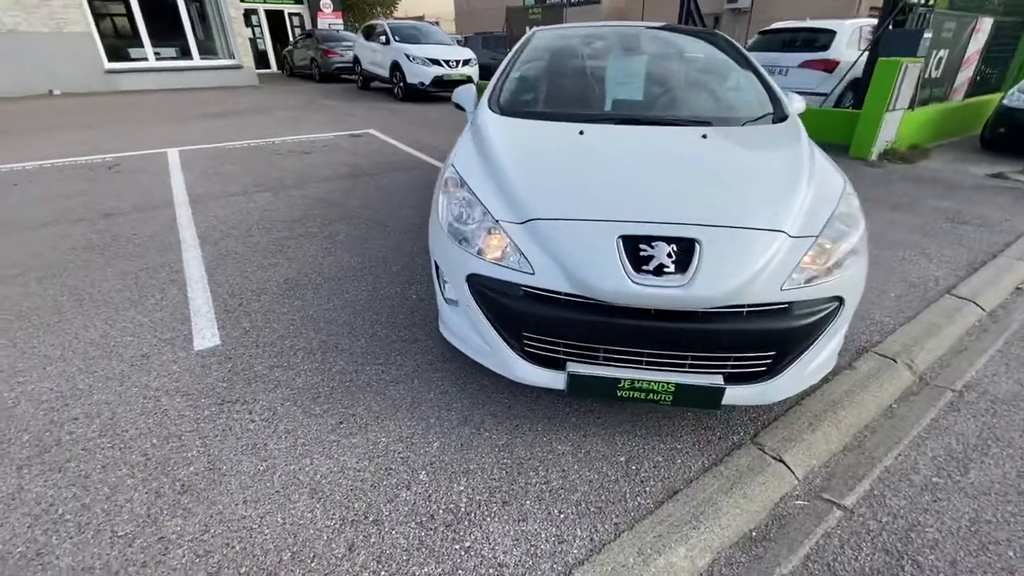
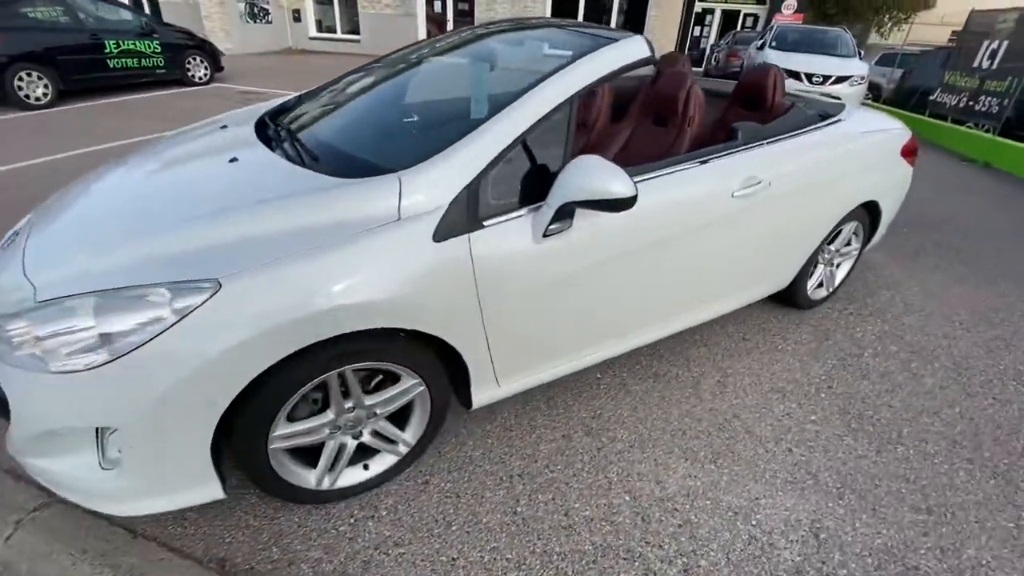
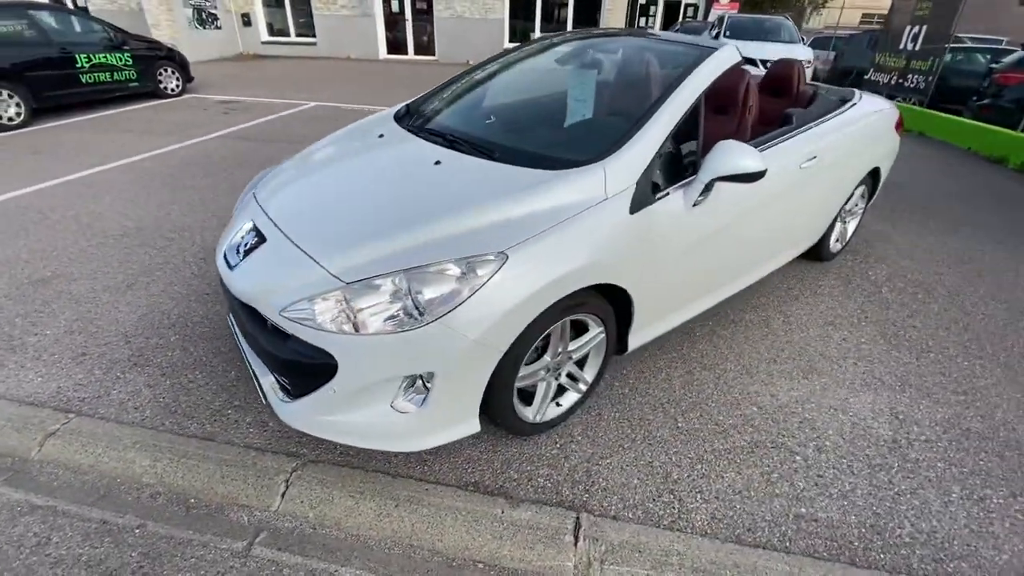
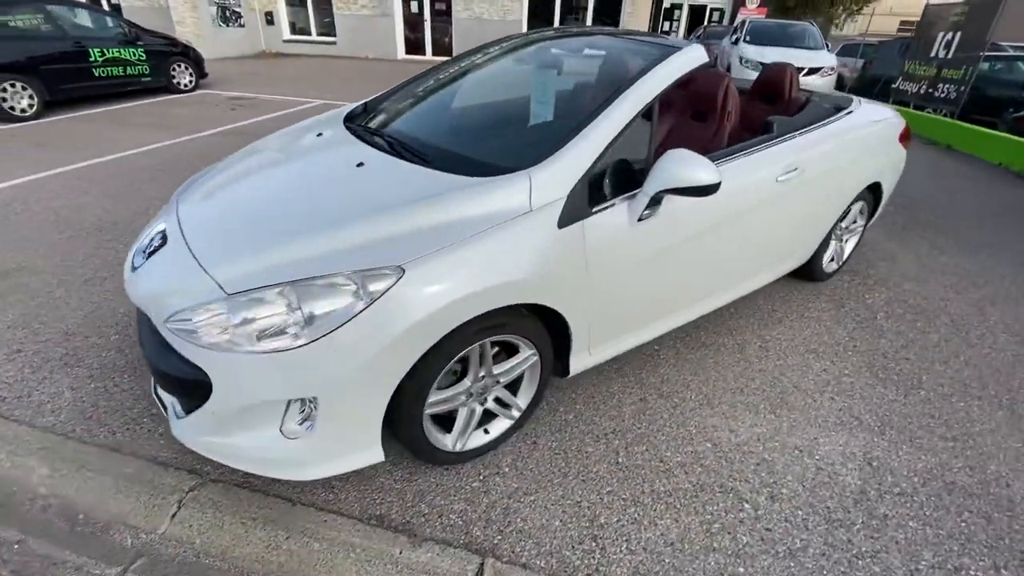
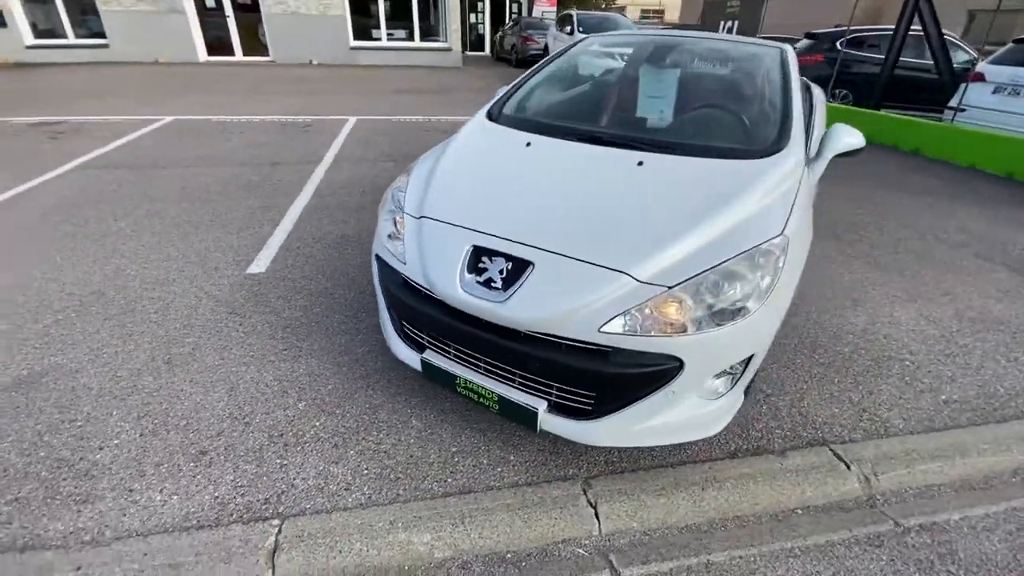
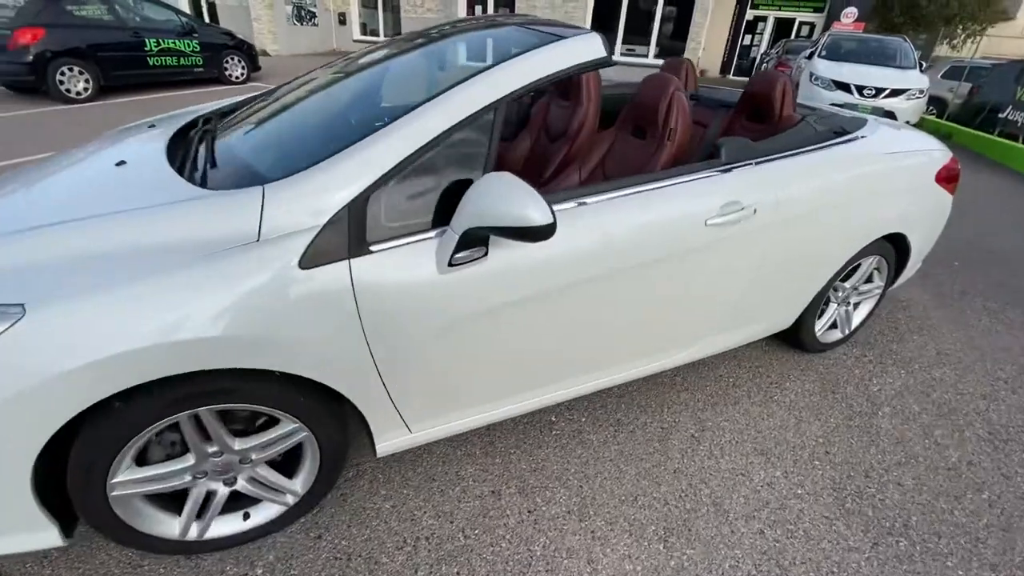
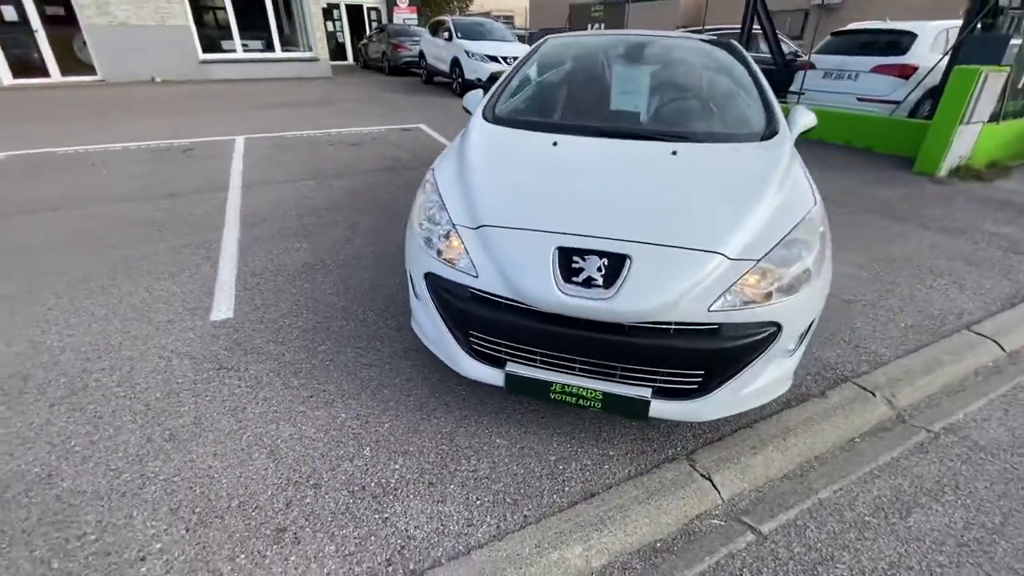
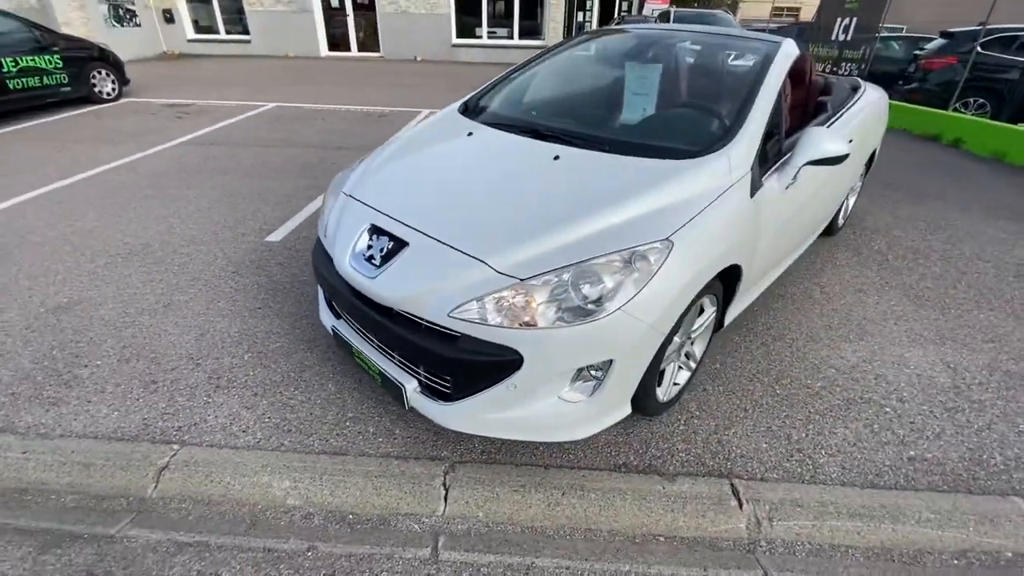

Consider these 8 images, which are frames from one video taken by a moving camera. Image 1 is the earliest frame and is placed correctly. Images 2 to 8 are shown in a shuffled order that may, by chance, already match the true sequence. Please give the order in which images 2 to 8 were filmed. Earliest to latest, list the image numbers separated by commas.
7, 5, 8, 3, 4, 2, 6
